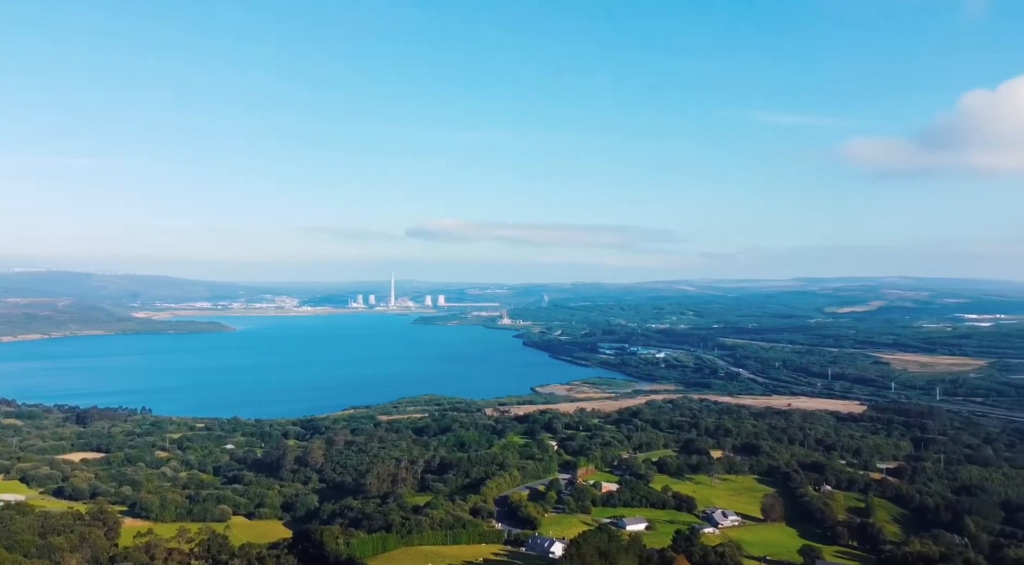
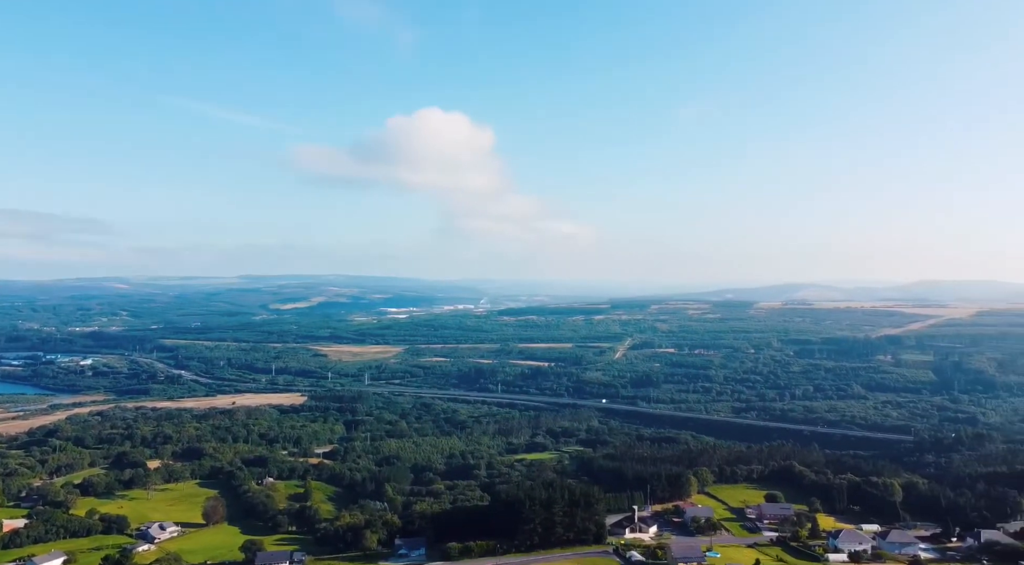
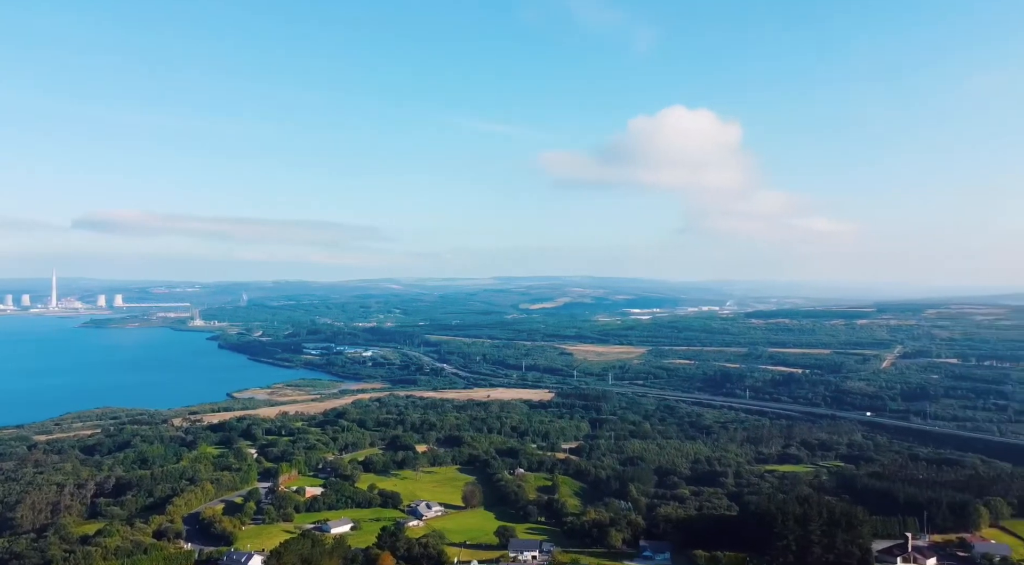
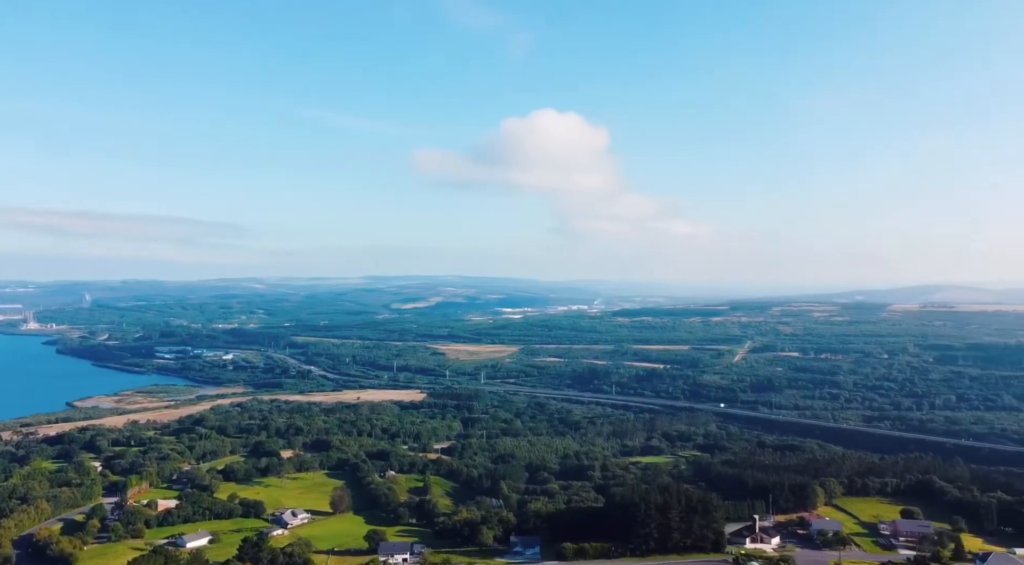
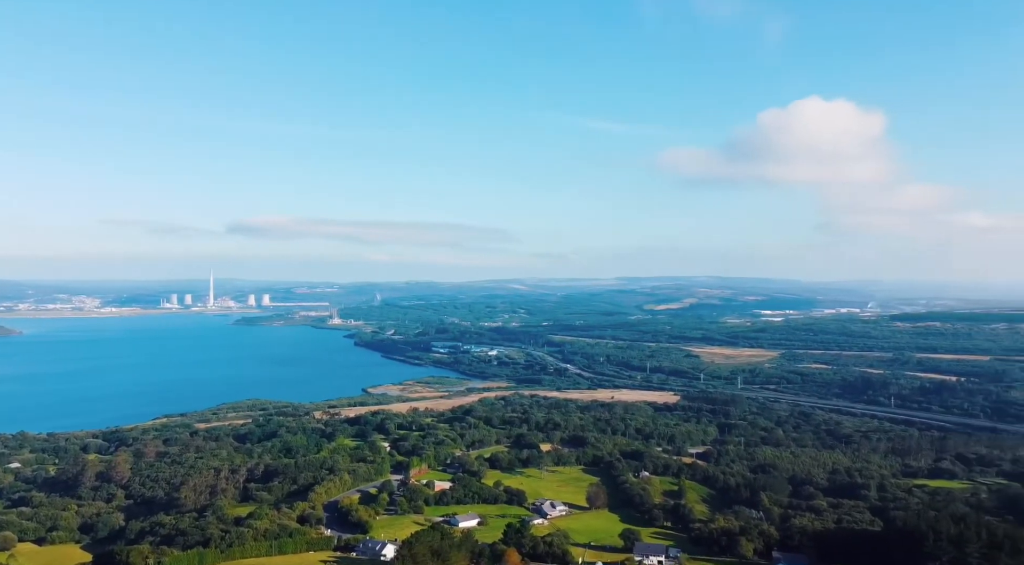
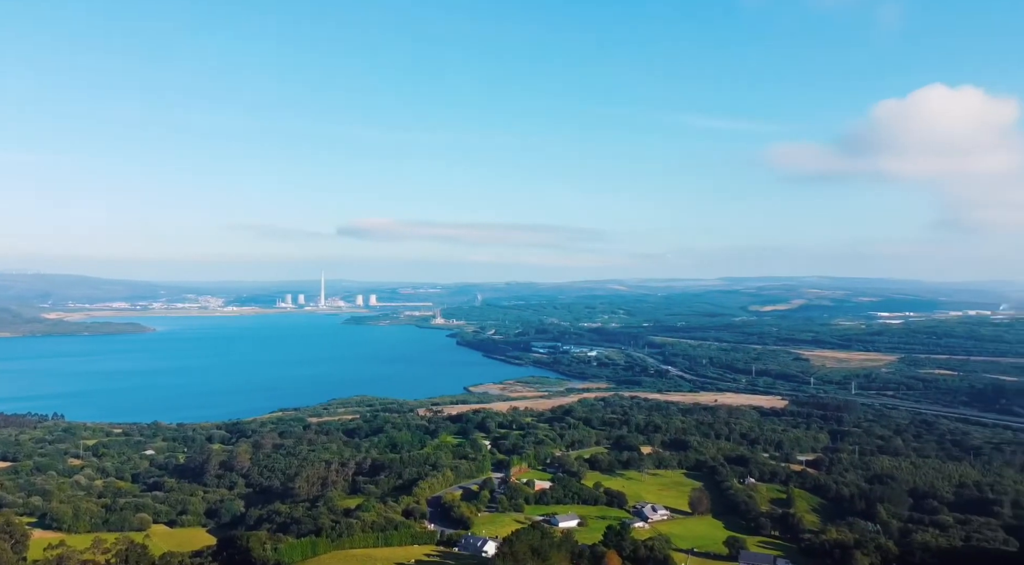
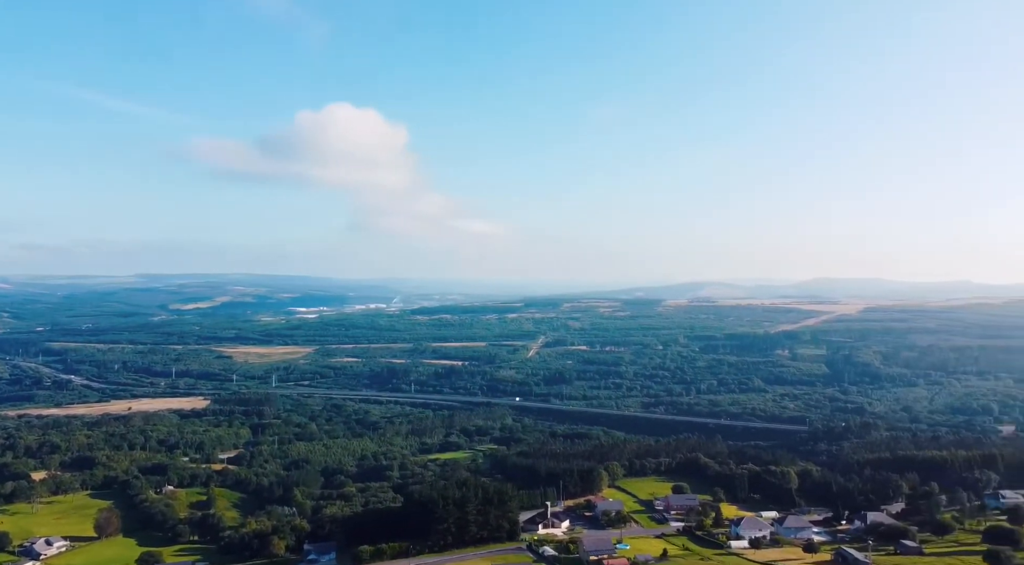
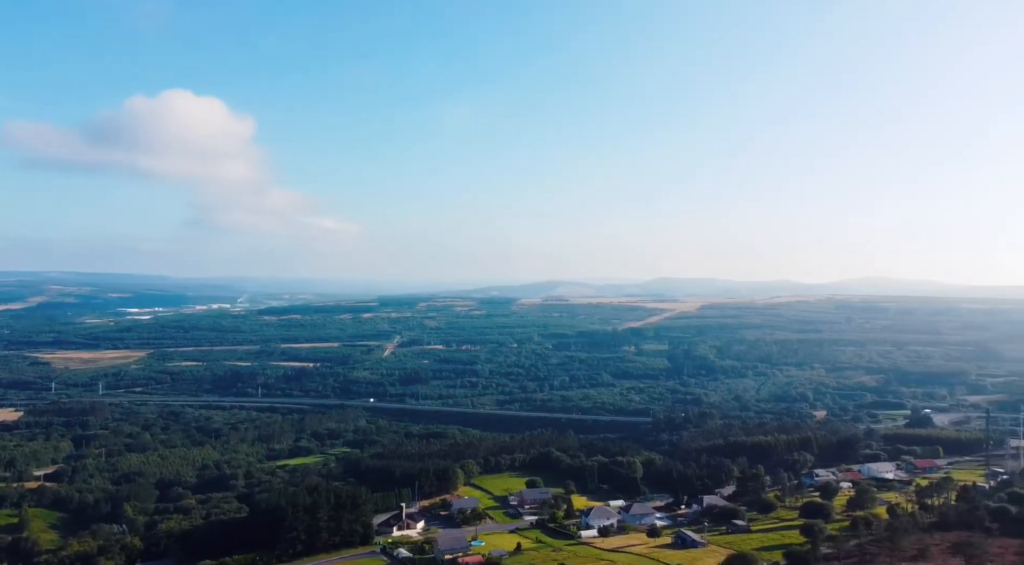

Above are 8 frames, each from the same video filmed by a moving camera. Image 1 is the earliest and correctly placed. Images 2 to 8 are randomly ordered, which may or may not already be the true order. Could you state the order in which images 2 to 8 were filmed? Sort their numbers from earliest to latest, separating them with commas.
6, 5, 3, 4, 2, 7, 8
